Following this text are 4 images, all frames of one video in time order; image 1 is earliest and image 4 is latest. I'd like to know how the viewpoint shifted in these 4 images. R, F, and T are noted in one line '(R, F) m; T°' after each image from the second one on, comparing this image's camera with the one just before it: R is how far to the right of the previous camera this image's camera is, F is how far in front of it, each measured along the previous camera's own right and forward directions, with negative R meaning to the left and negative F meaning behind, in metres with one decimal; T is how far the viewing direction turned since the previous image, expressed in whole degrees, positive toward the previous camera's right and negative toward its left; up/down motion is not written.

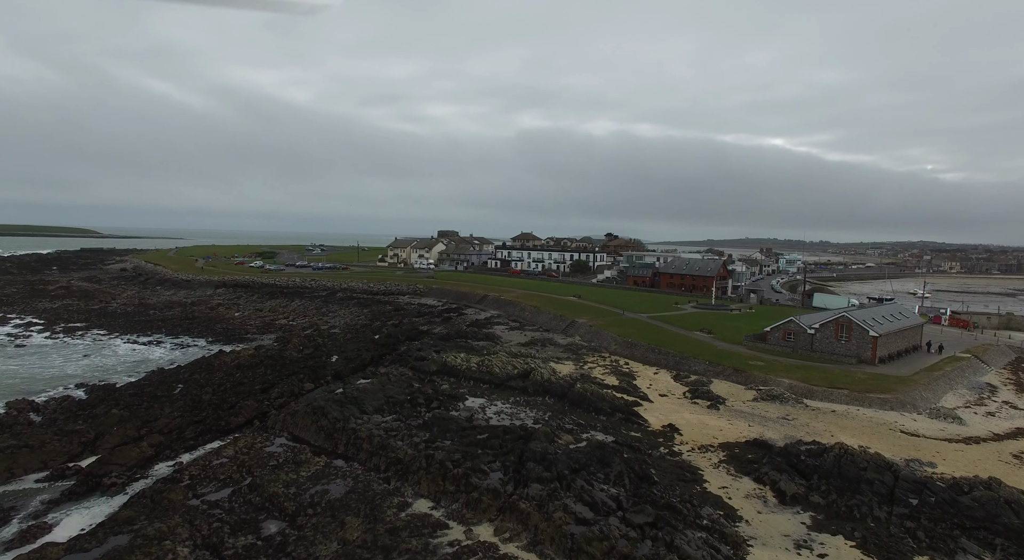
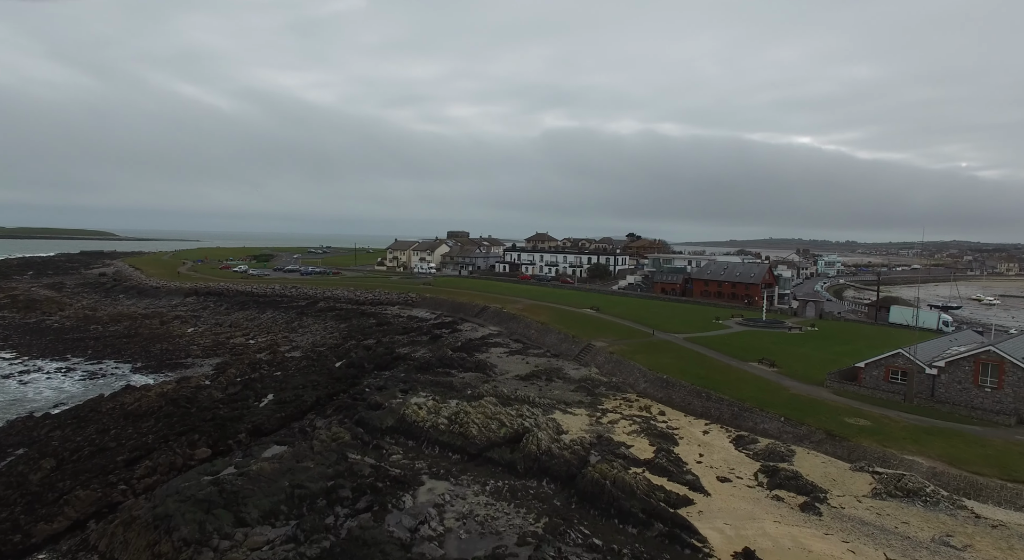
(+1.3, +9.4) m; -2°
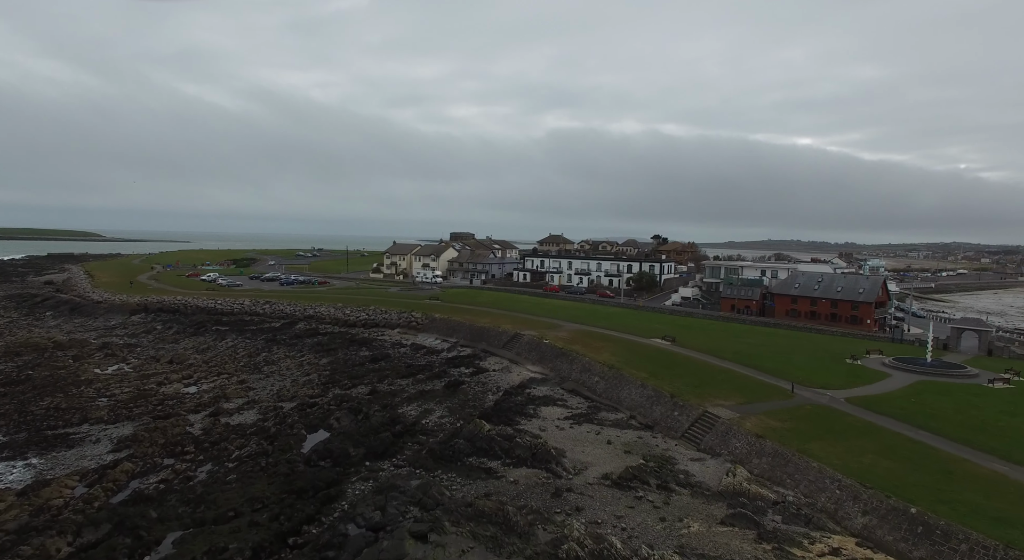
(-3.1, +12.8) m; 0°
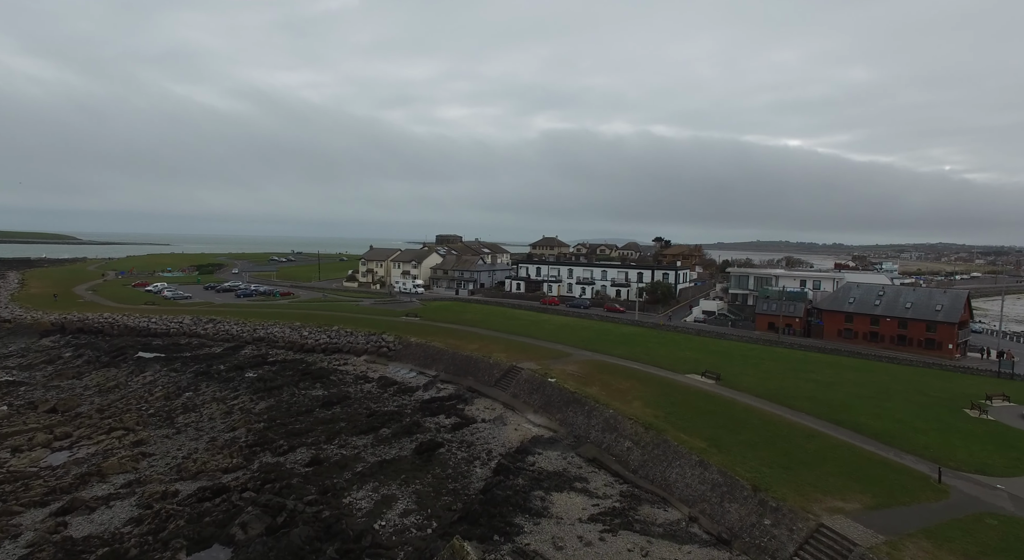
(-0.2, +8.4) m; +1°
